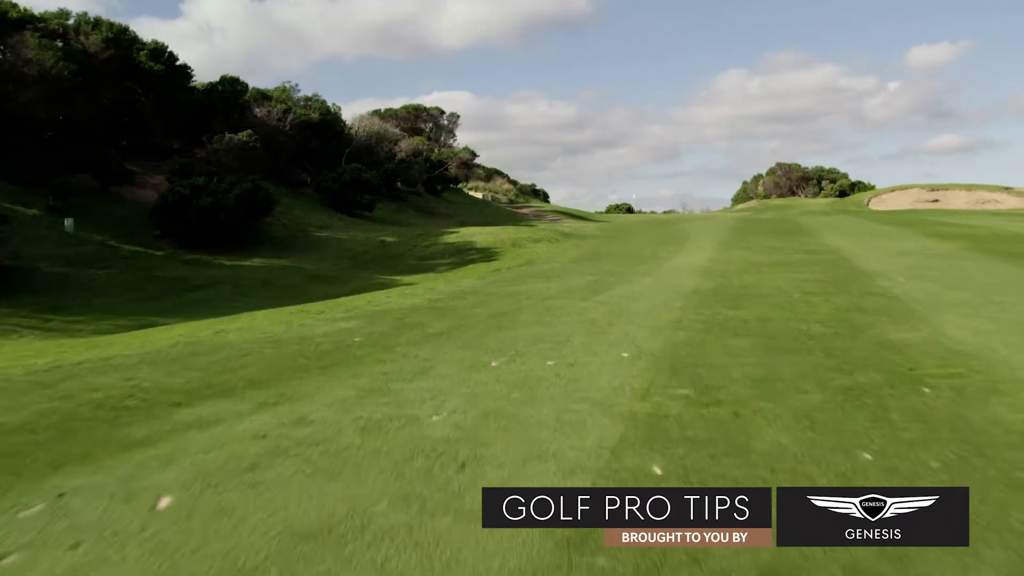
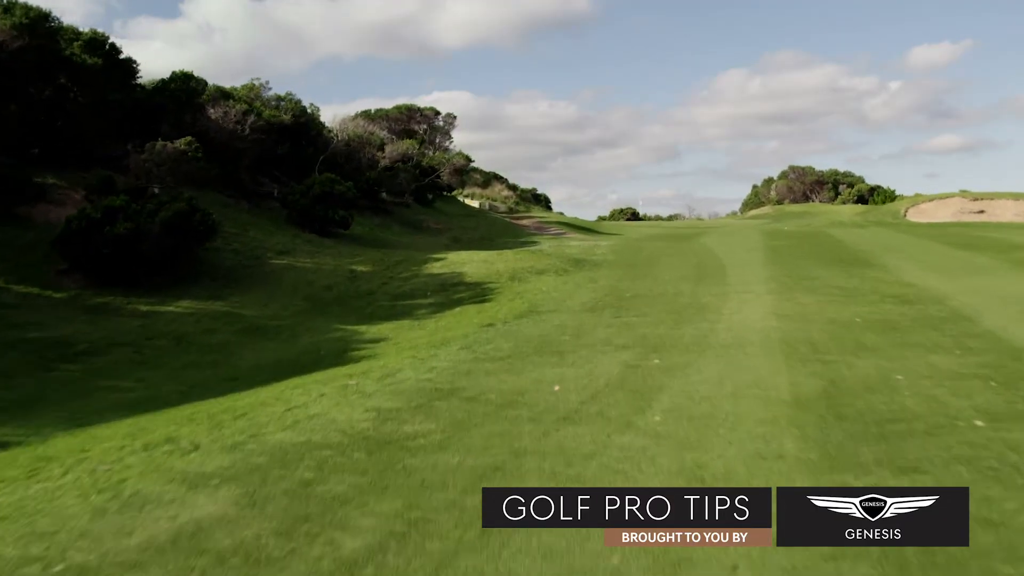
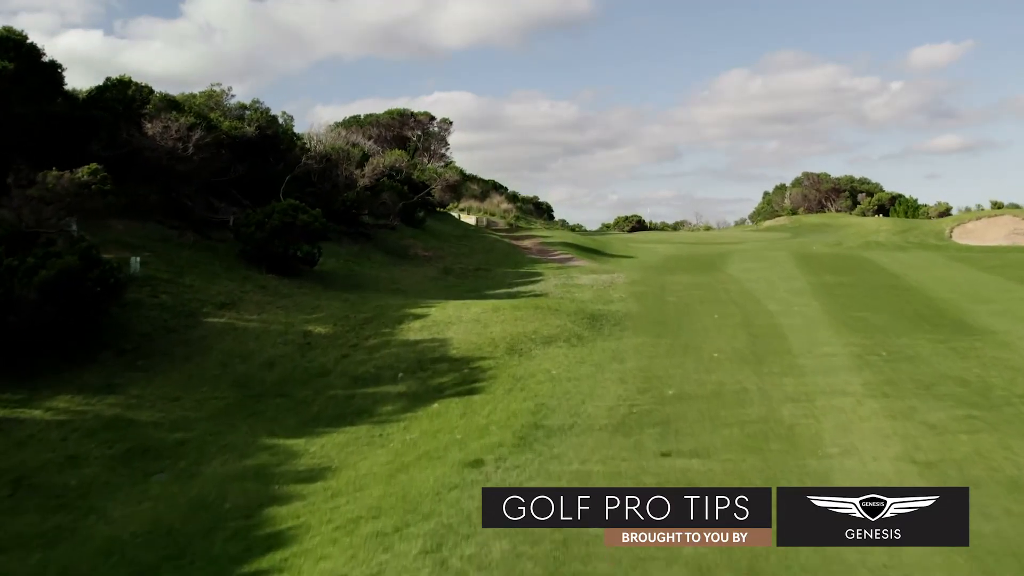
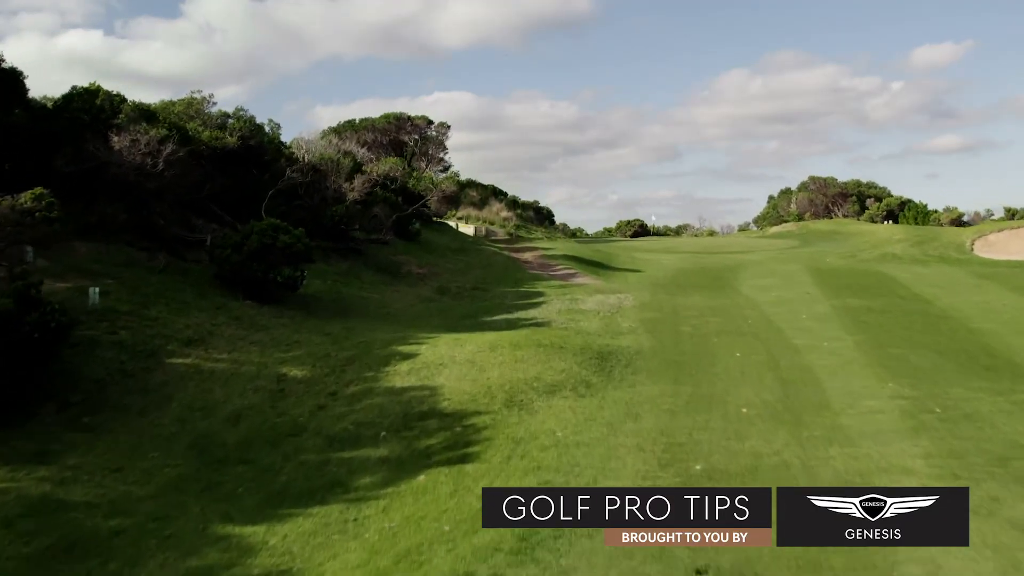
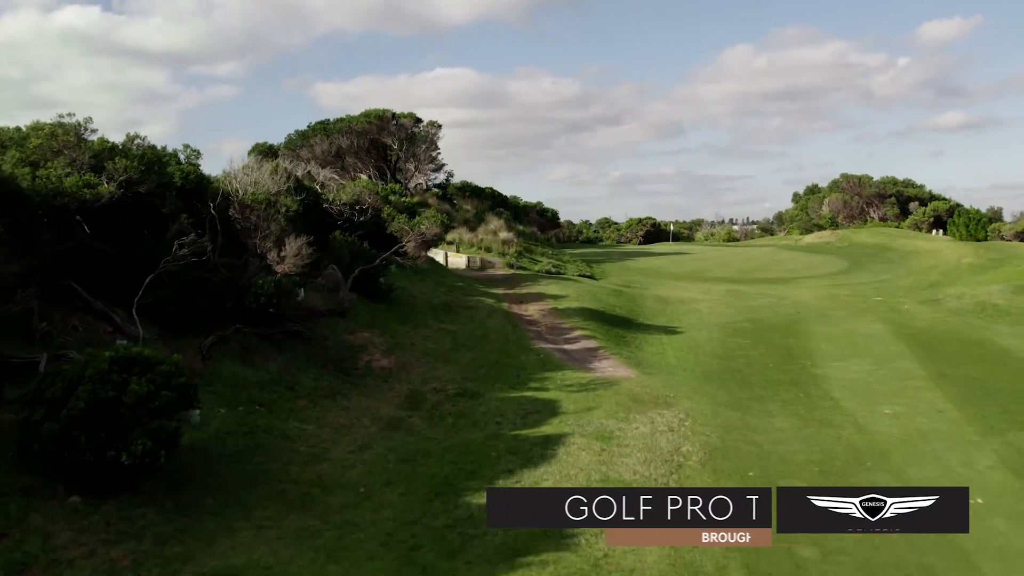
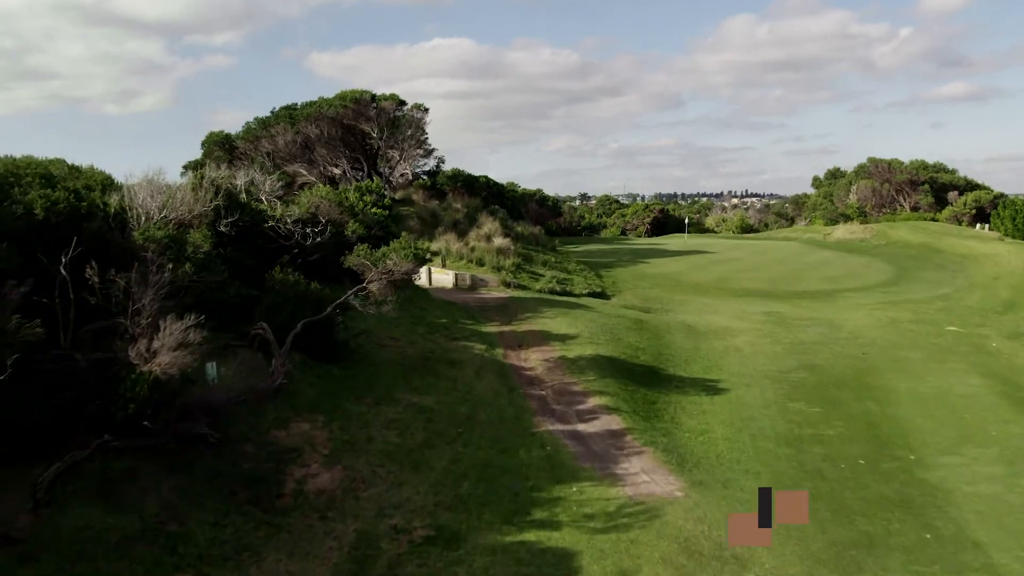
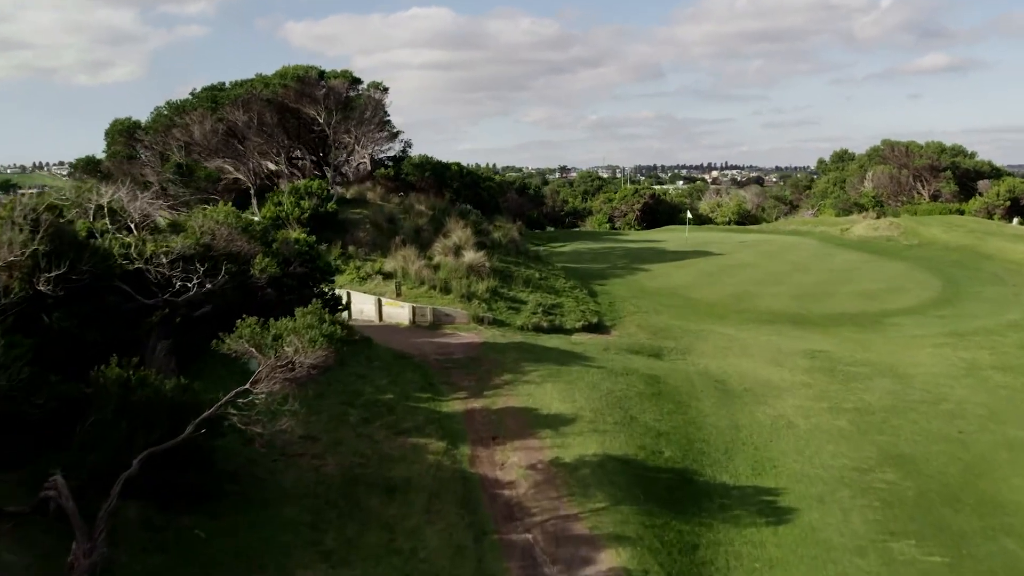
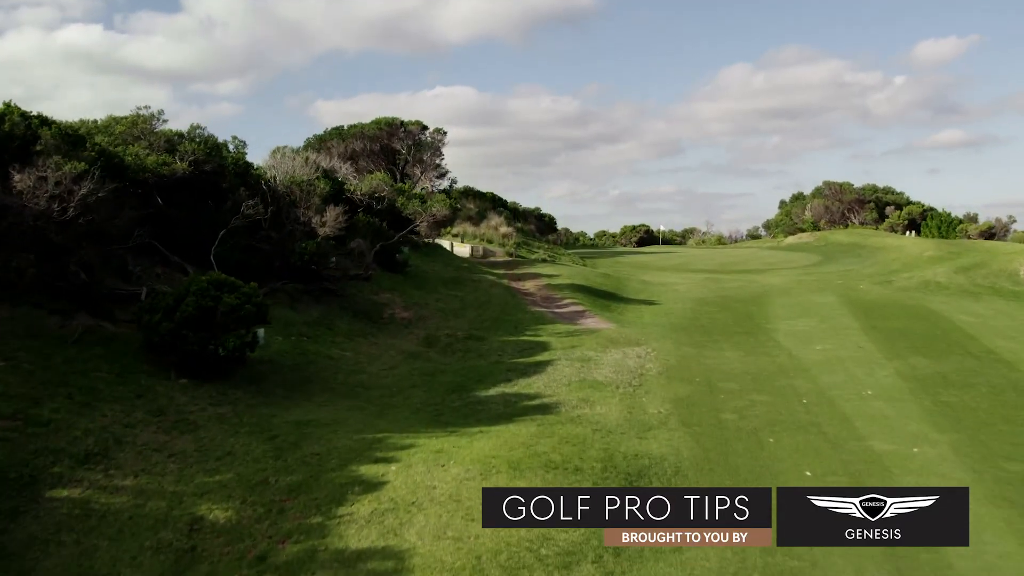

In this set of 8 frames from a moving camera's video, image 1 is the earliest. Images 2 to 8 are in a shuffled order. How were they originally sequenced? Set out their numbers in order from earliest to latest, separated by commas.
2, 3, 4, 8, 5, 6, 7
